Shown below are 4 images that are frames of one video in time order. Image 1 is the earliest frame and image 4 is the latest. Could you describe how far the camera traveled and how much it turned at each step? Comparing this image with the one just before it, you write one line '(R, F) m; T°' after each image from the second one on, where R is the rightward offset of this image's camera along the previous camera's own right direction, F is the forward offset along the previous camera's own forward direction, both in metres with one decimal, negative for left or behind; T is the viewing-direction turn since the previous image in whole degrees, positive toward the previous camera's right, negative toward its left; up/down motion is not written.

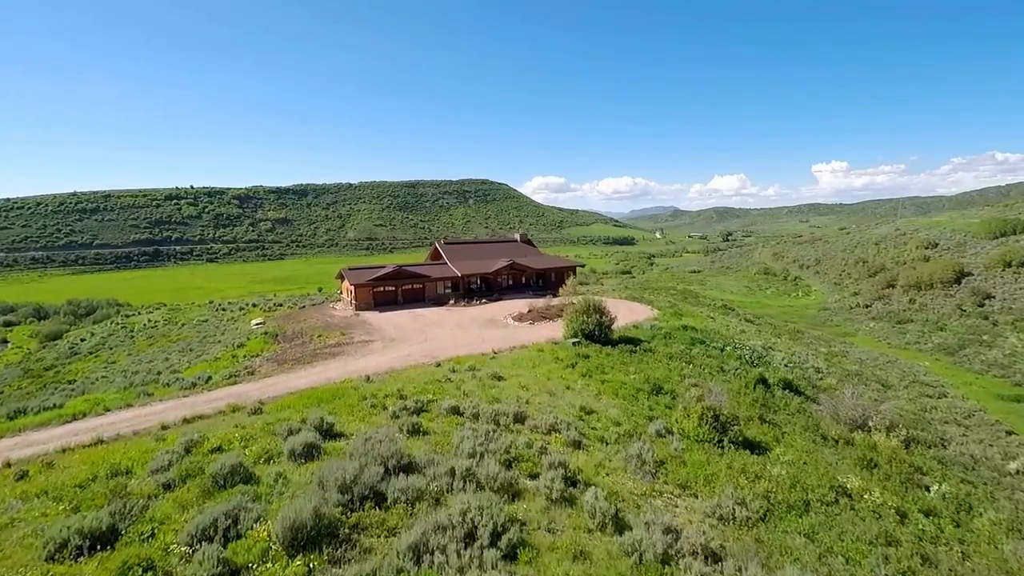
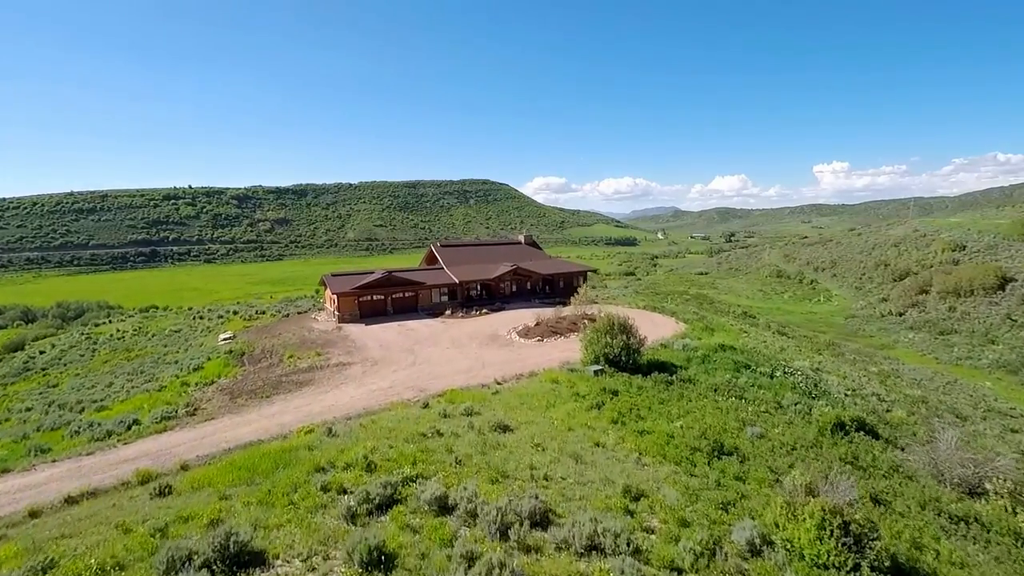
(-0.3, +5.2) m; 0°
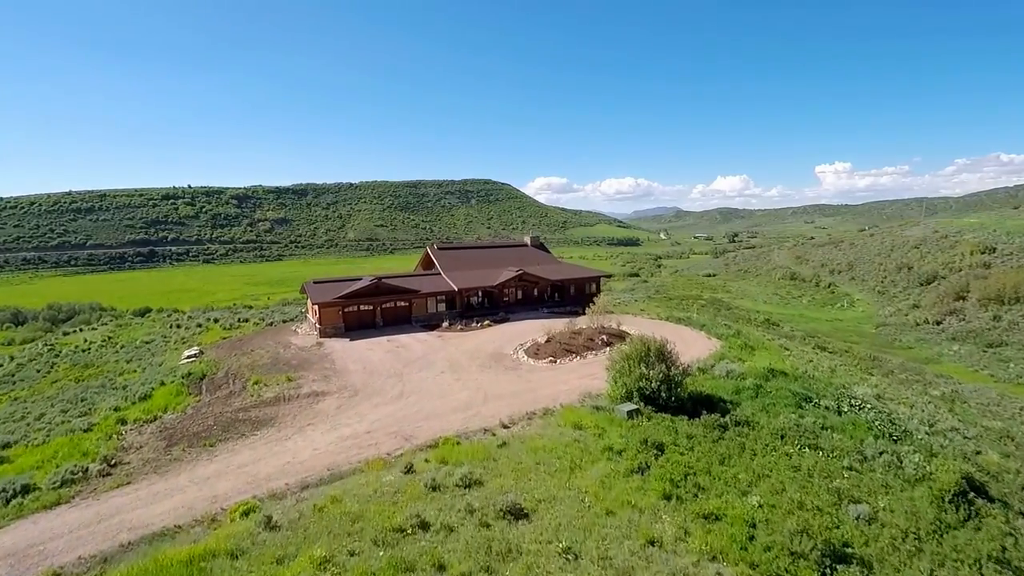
(-0.3, +4.8) m; 0°
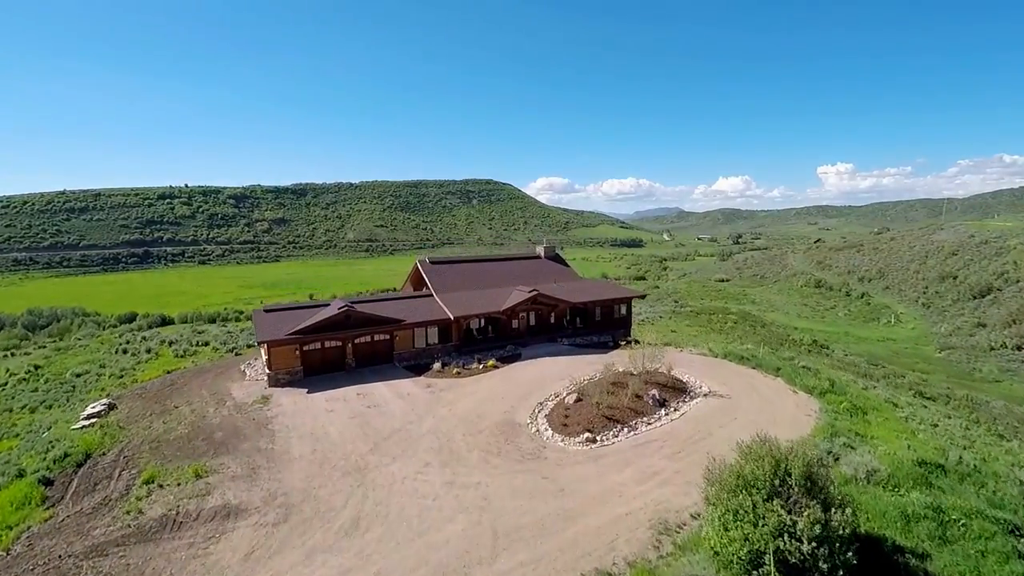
(-0.7, +8.3) m; 0°
